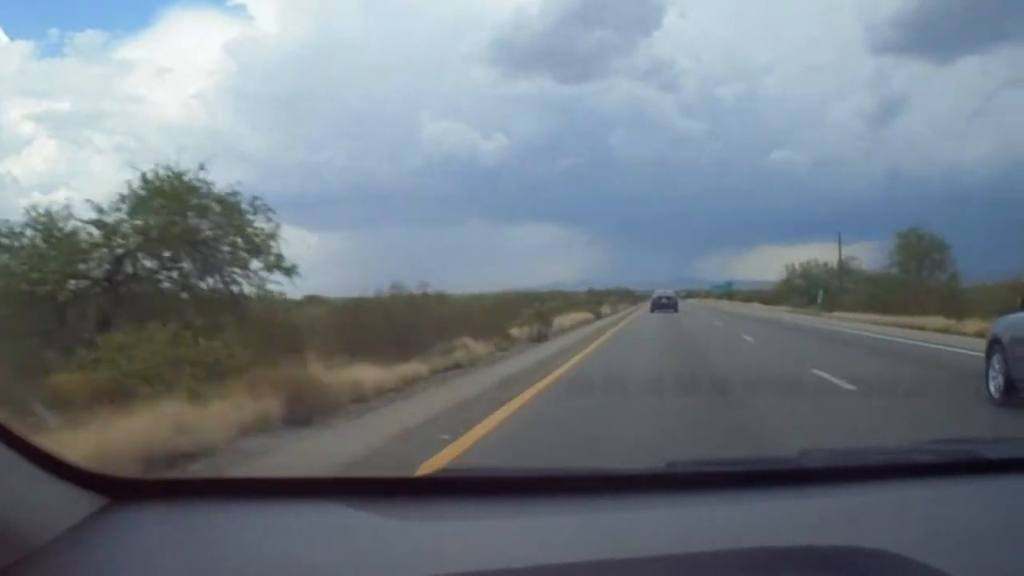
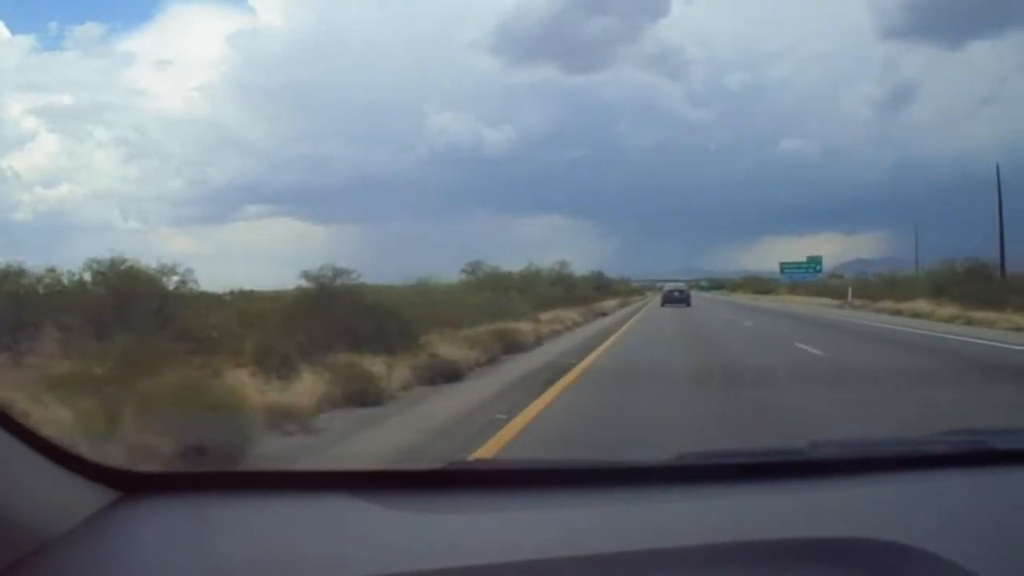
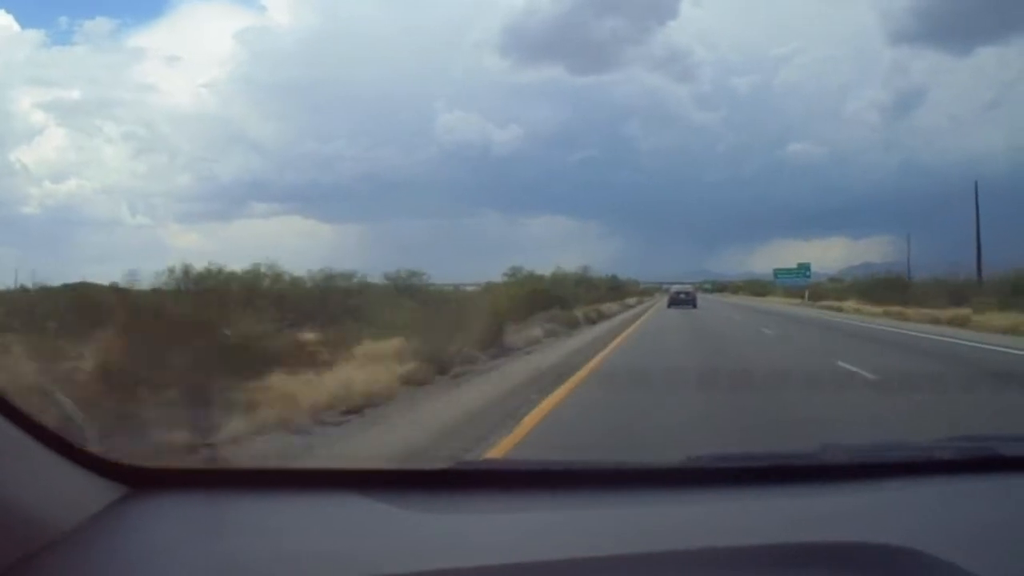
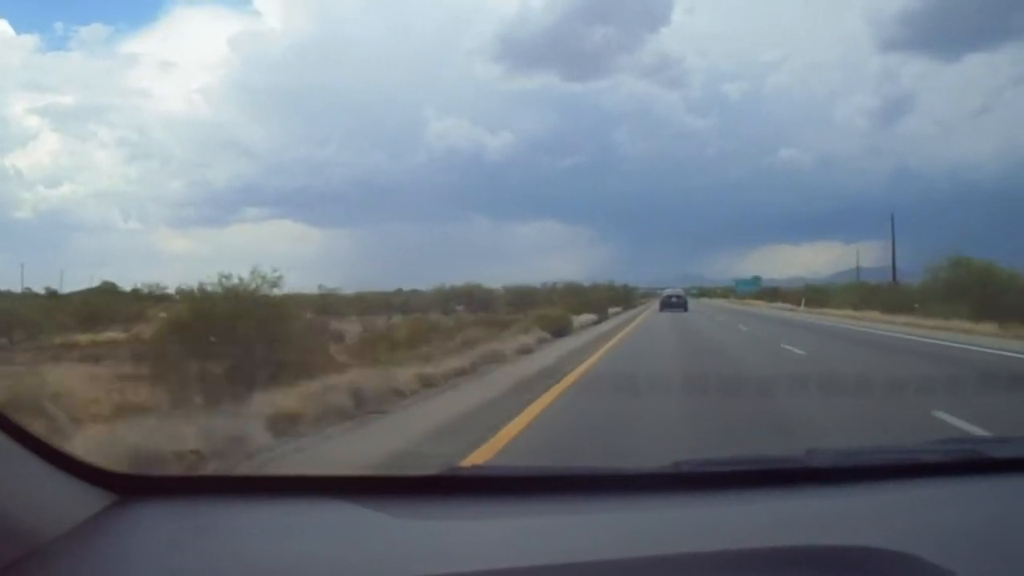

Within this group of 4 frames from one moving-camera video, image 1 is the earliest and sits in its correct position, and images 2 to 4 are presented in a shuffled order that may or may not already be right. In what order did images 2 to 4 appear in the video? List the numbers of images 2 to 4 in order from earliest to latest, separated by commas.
4, 3, 2
